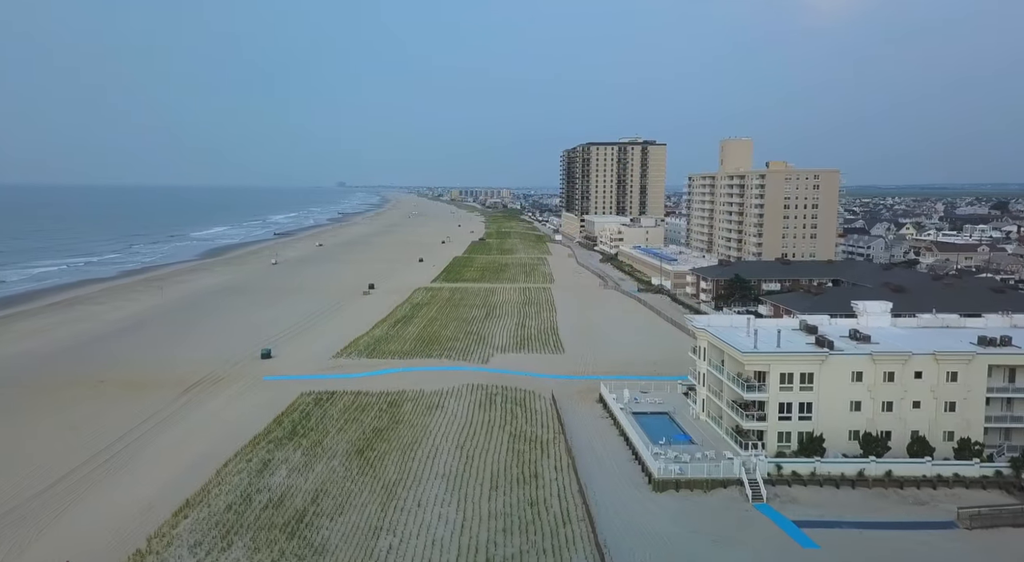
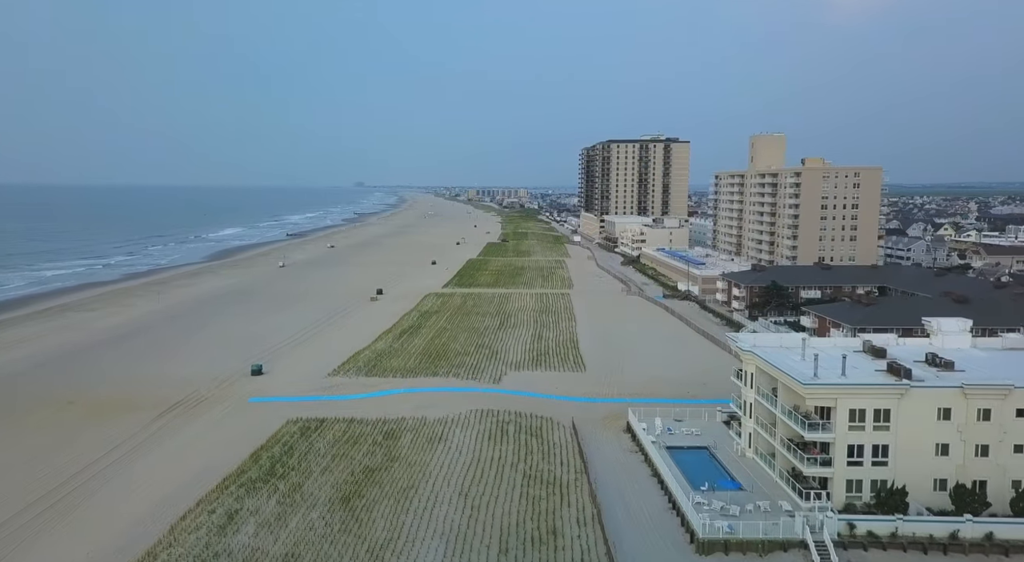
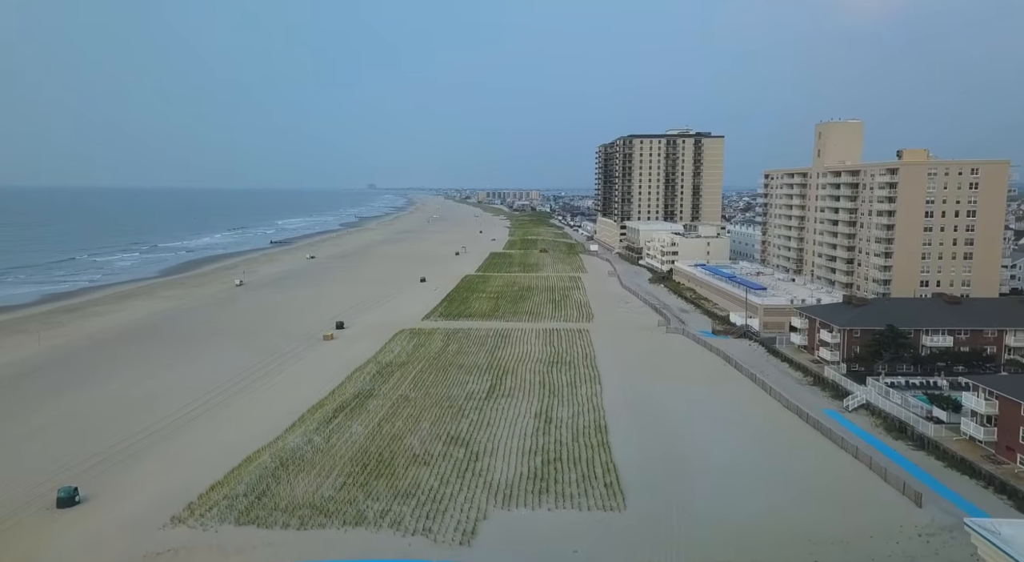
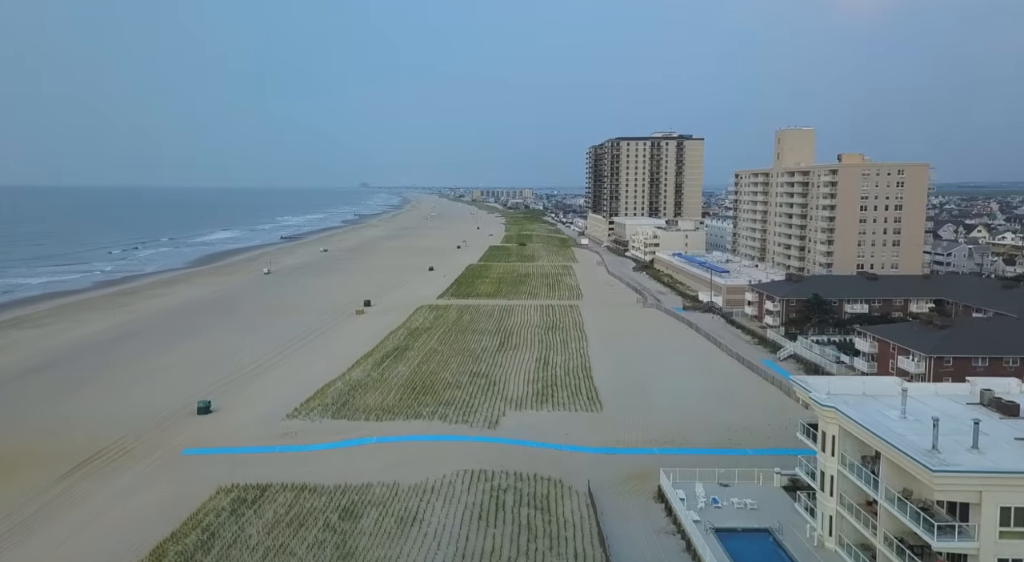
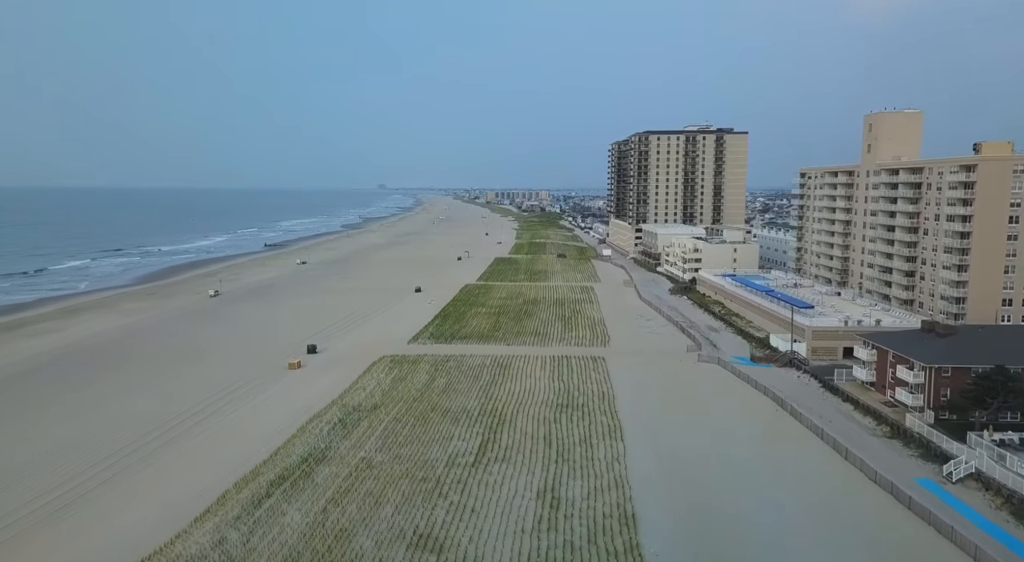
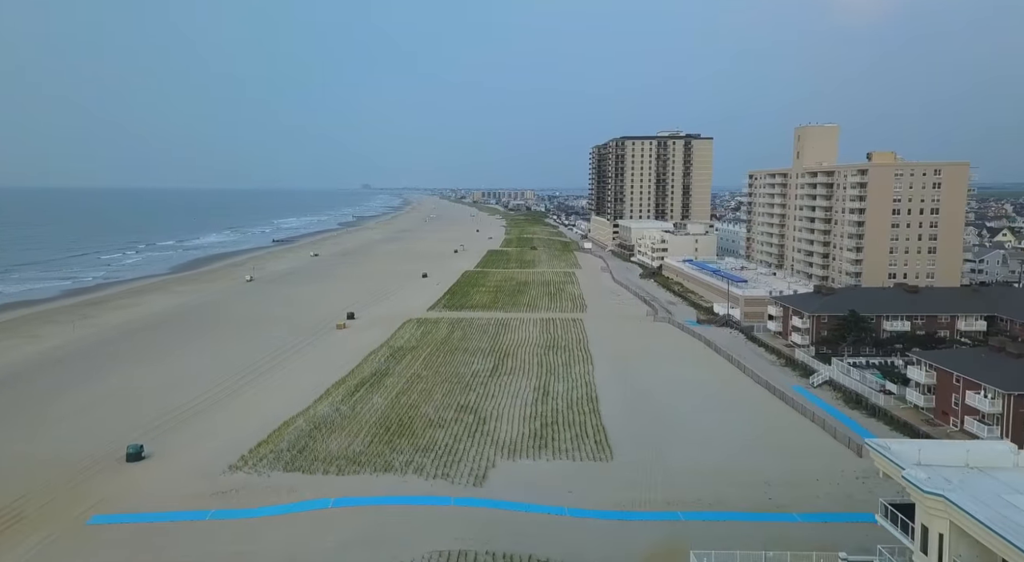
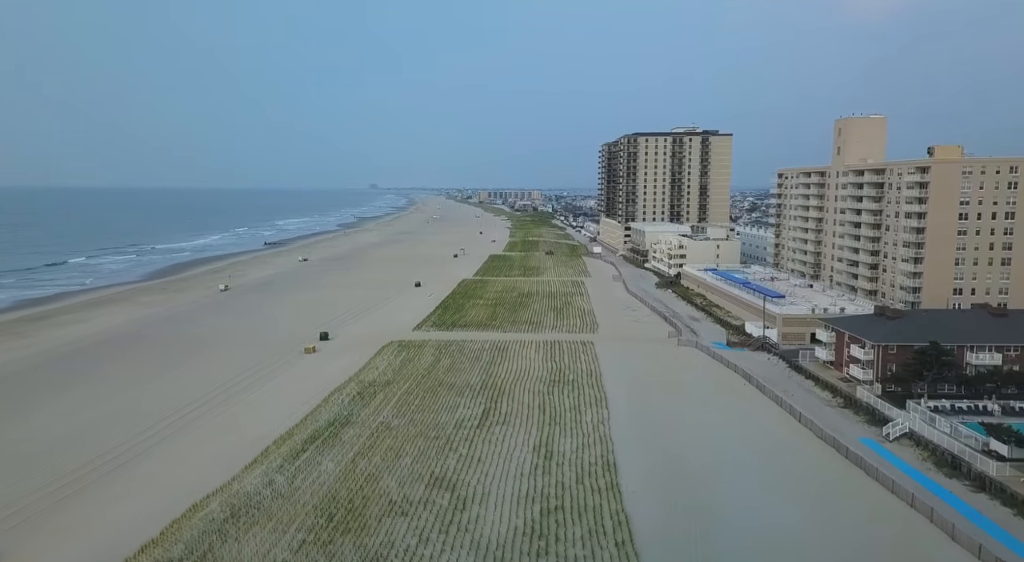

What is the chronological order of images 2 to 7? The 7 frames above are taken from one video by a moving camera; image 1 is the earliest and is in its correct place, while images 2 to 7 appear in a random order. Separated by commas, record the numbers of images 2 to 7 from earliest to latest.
2, 4, 6, 3, 7, 5
